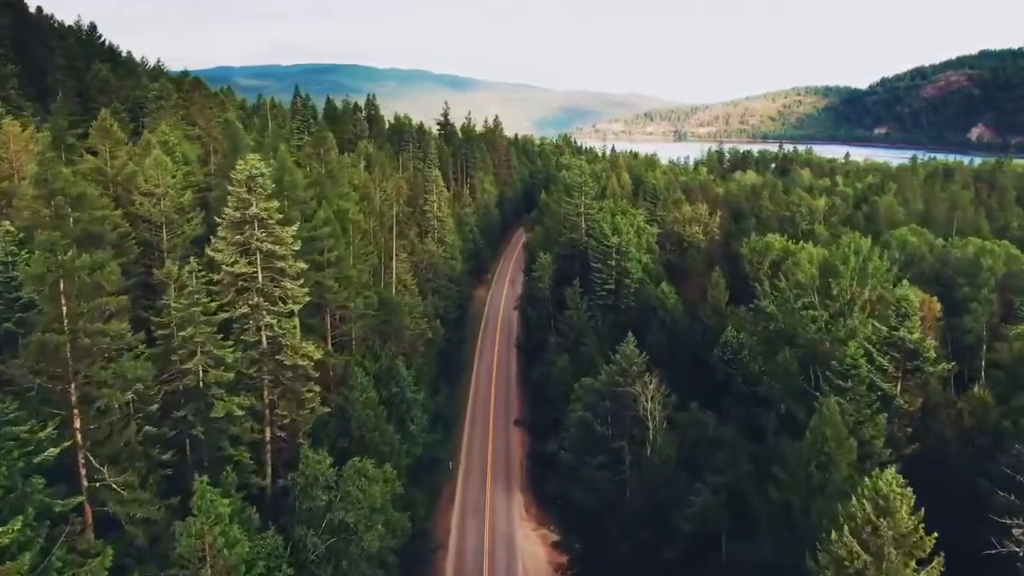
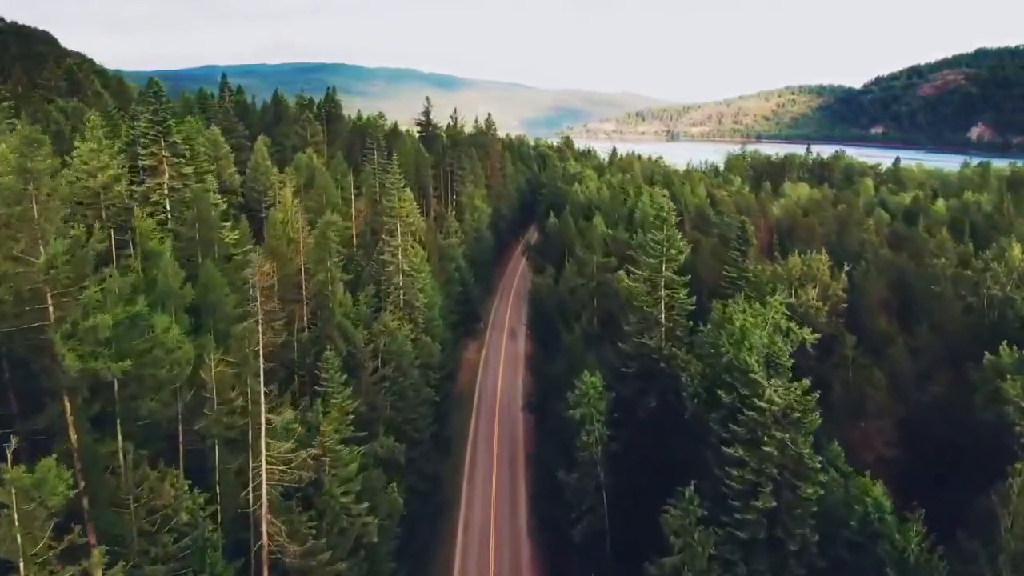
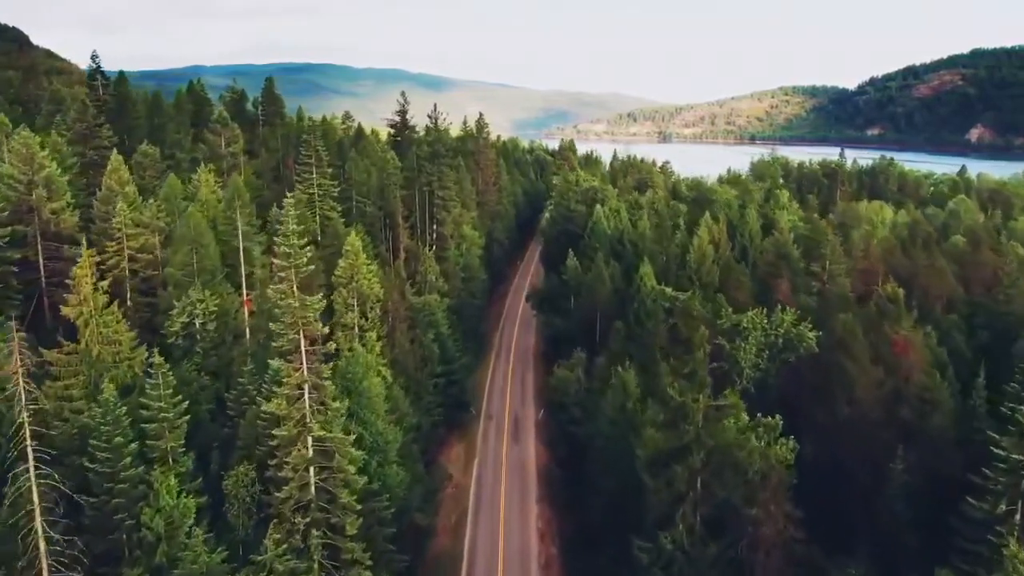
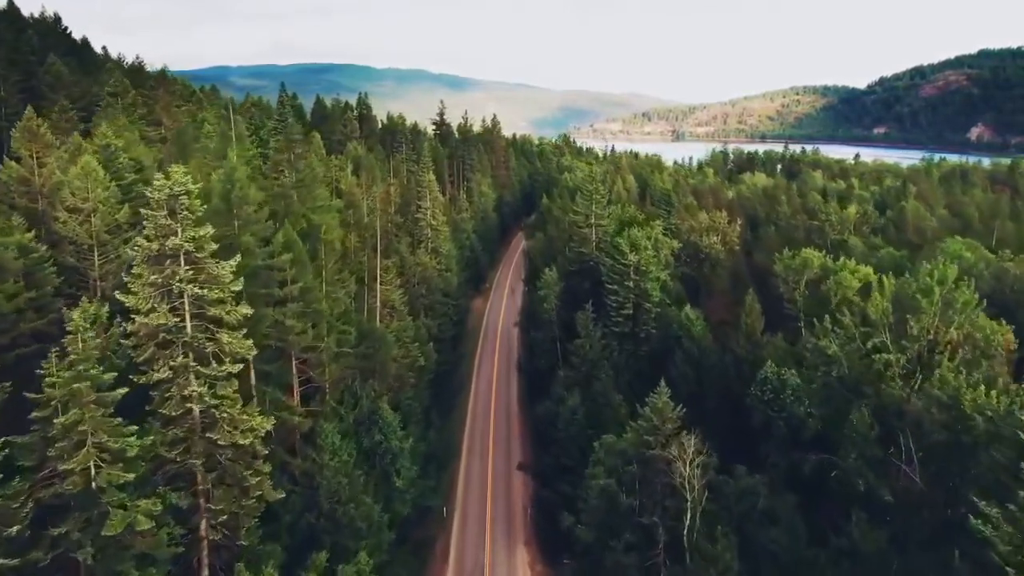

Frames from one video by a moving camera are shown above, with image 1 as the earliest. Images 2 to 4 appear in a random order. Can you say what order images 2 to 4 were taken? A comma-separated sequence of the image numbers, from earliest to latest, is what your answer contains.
4, 2, 3
